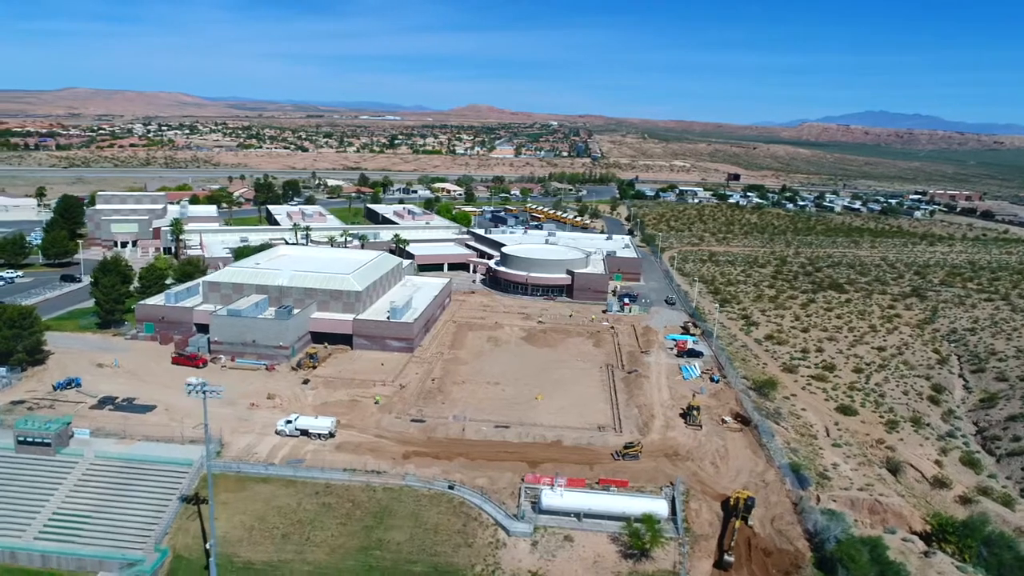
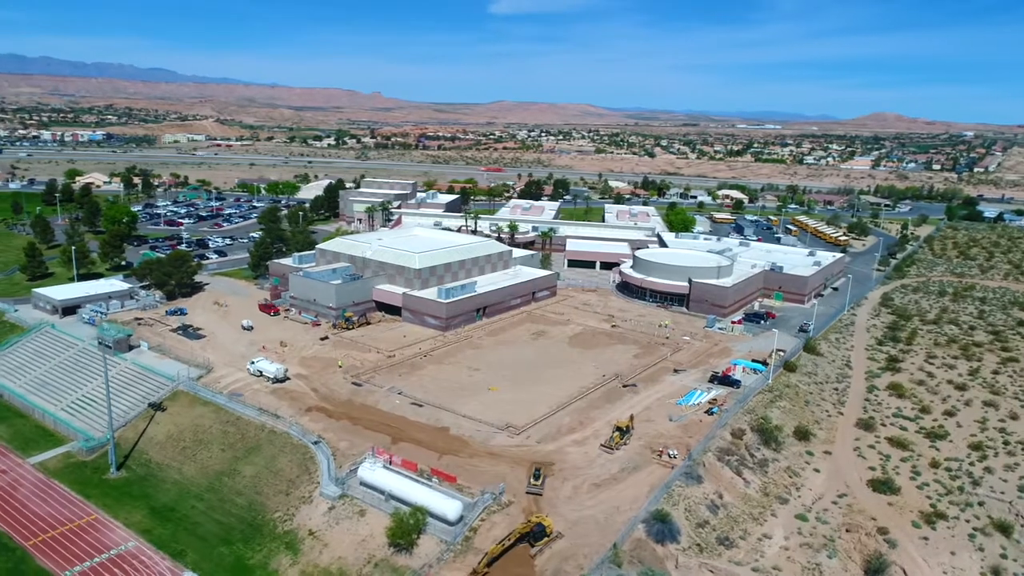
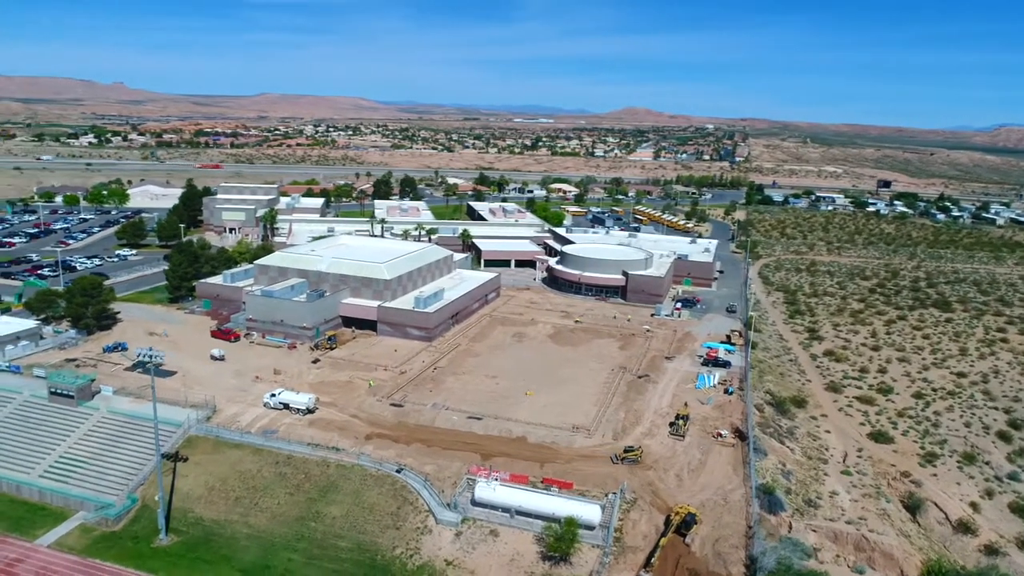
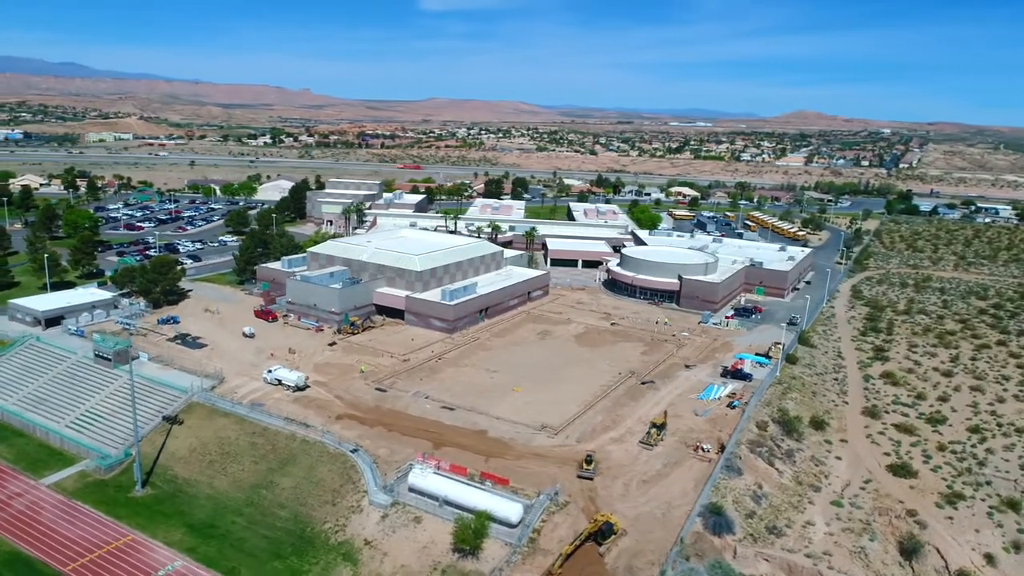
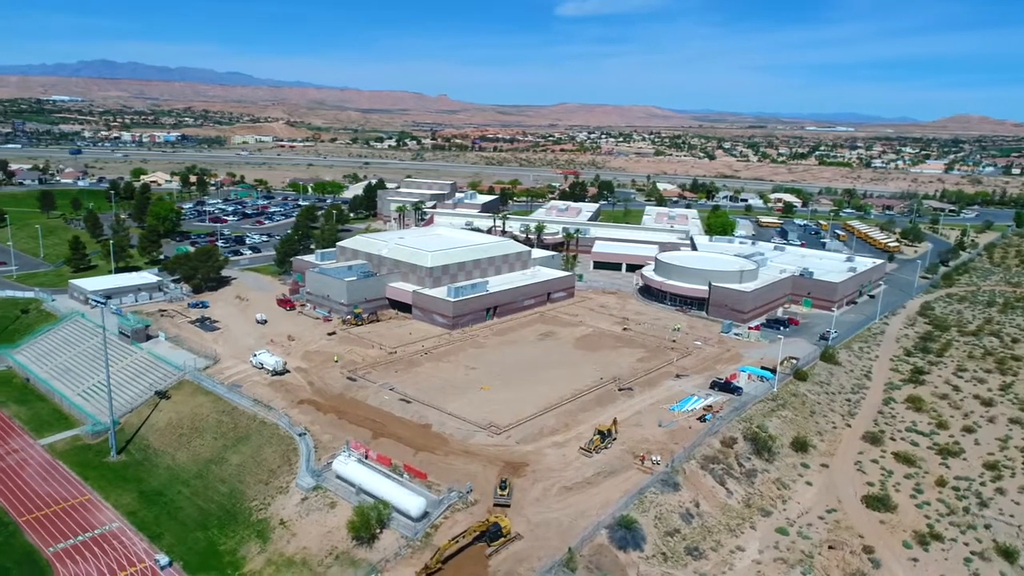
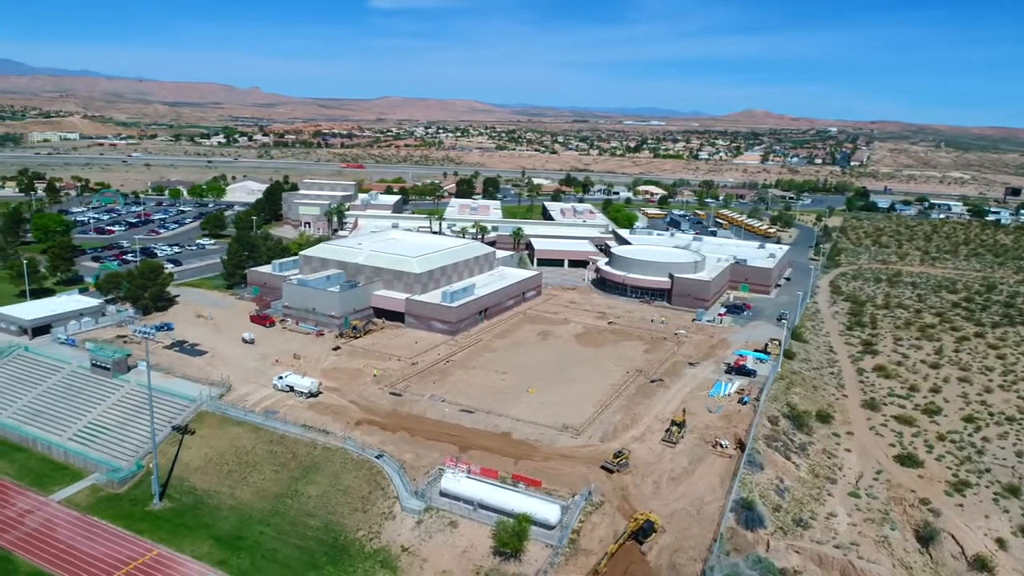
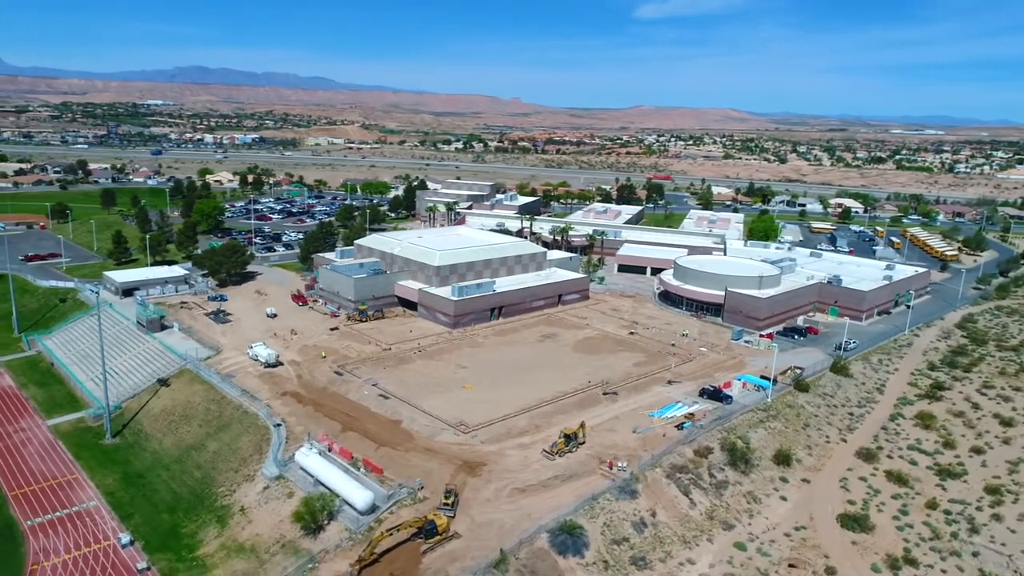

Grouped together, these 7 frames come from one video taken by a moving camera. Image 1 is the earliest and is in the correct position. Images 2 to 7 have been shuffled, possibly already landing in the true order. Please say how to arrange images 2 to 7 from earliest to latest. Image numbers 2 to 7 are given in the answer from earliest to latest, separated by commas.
3, 6, 4, 2, 5, 7
